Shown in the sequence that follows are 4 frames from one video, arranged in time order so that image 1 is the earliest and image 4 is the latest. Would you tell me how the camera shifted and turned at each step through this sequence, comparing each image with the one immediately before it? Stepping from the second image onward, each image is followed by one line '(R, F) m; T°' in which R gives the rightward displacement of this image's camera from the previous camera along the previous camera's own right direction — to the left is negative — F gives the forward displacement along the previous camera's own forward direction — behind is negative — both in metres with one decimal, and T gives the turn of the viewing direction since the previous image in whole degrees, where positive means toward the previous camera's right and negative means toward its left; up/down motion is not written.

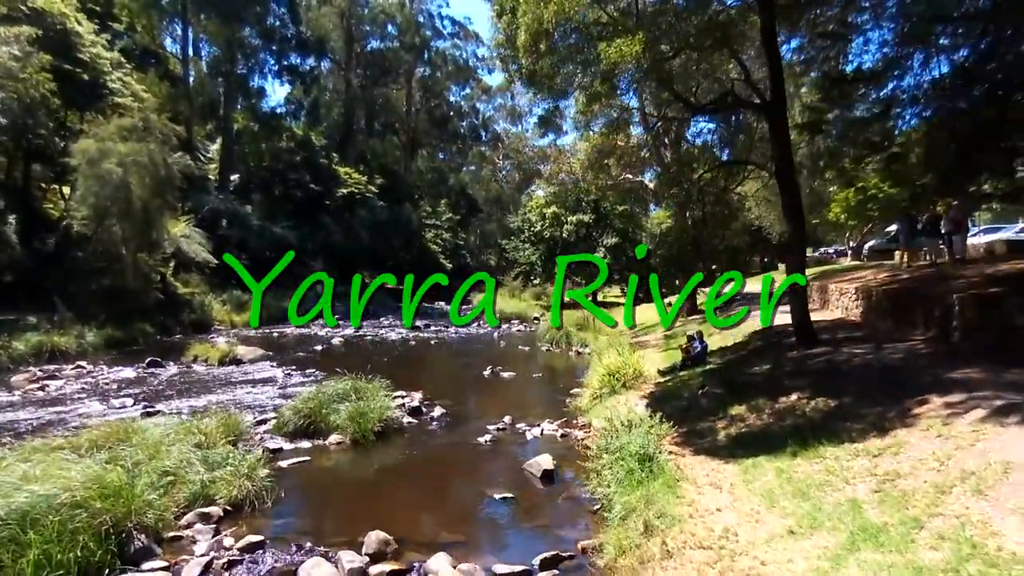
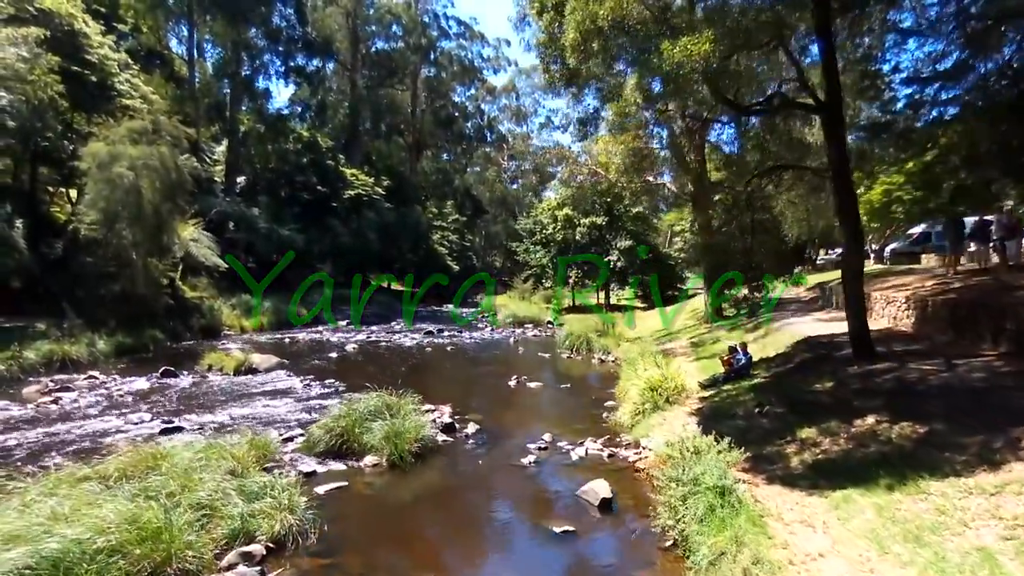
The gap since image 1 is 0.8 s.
(-0.6, +0.5) m; 0°
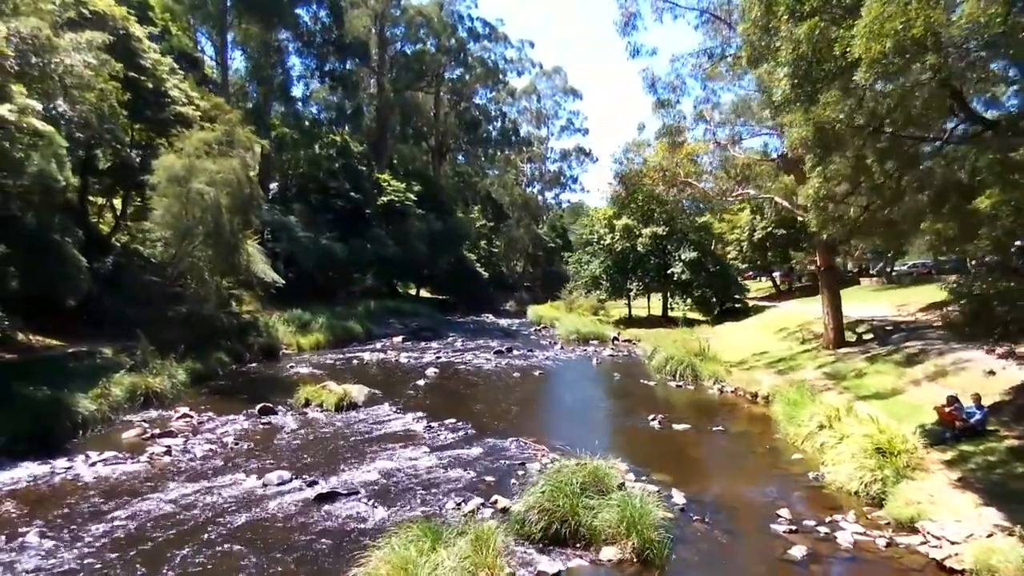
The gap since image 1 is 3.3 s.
(-3.2, +1.5) m; 0°
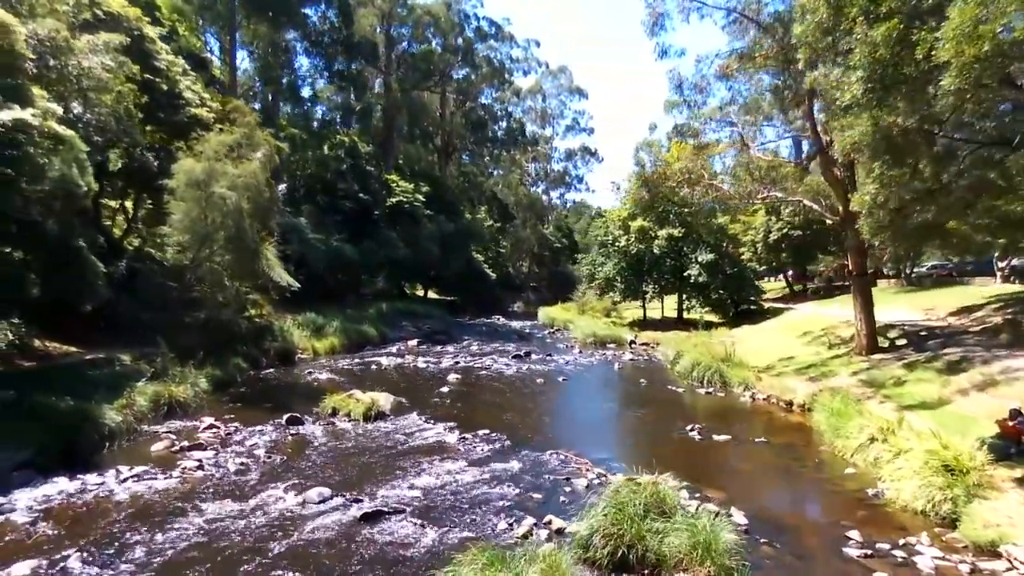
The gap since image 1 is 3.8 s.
(-0.8, +0.3) m; 0°
